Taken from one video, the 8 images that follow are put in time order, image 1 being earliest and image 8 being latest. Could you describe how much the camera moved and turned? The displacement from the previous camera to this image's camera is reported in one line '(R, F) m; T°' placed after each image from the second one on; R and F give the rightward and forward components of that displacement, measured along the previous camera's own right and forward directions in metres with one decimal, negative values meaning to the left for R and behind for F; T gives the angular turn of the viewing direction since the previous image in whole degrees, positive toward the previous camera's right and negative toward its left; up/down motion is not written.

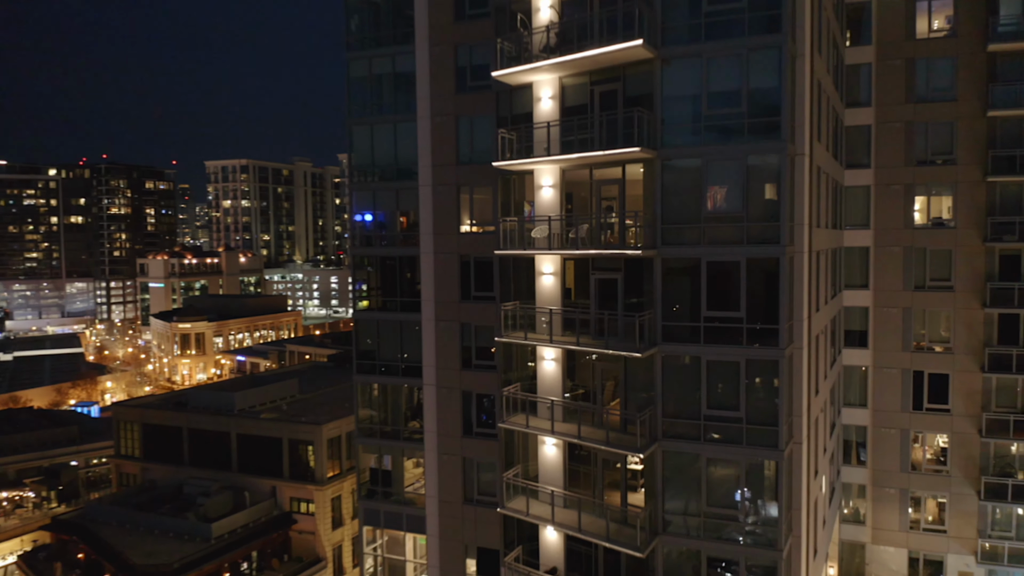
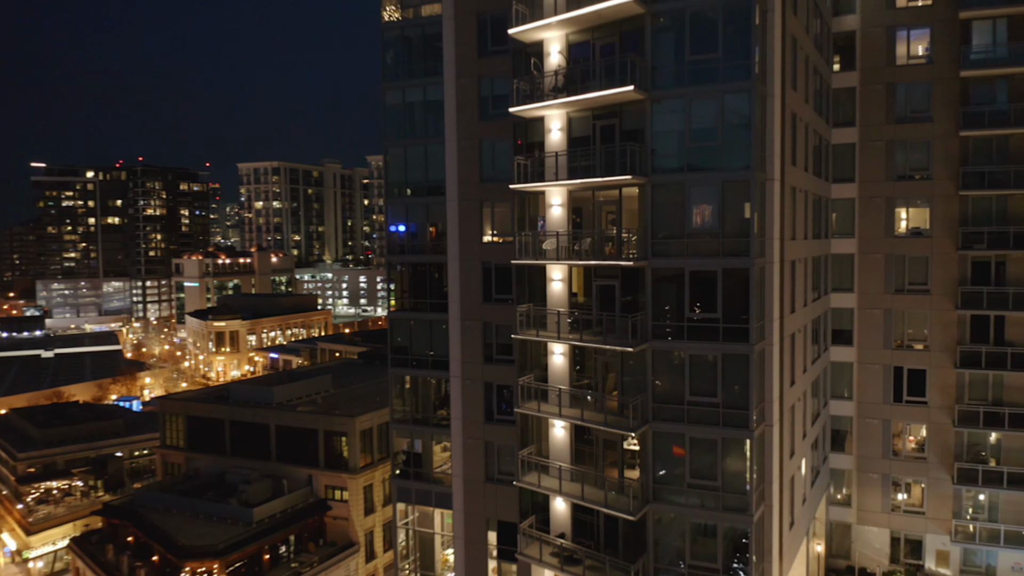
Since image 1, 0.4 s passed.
(+0.2, -2.1) m; -2°
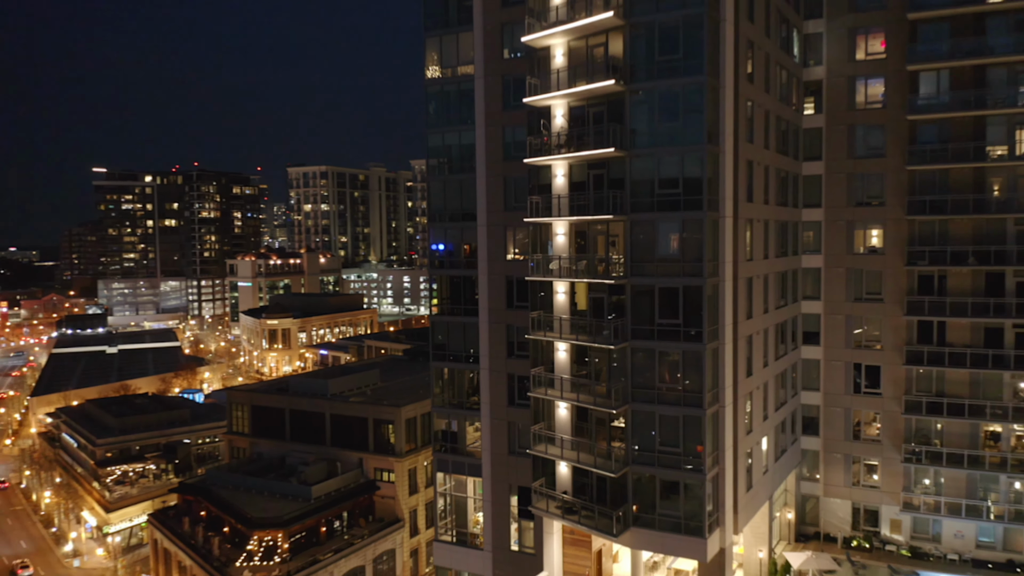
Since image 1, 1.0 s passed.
(+0.6, -4.2) m; -3°
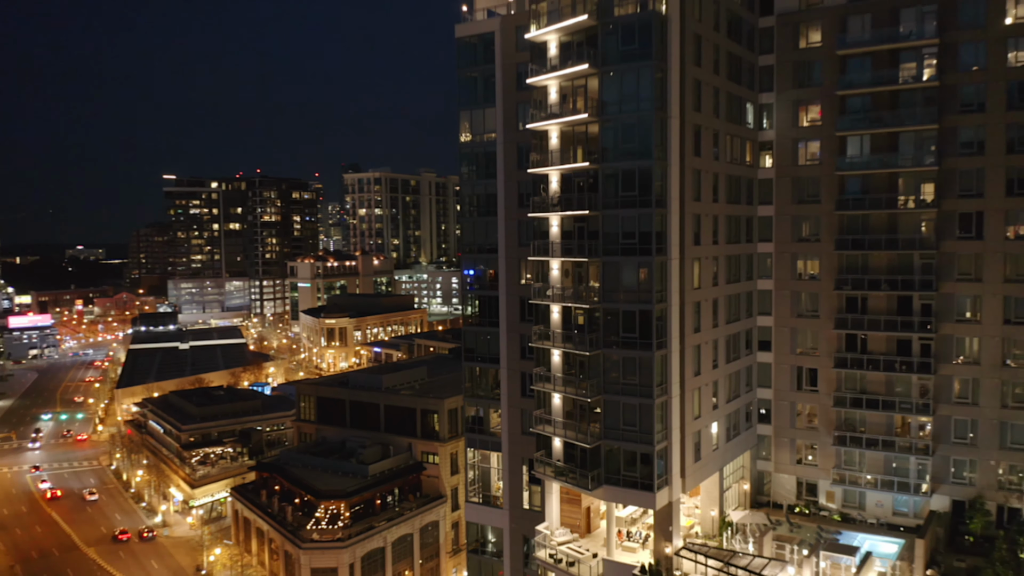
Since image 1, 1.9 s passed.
(+1.3, -6.8) m; -3°
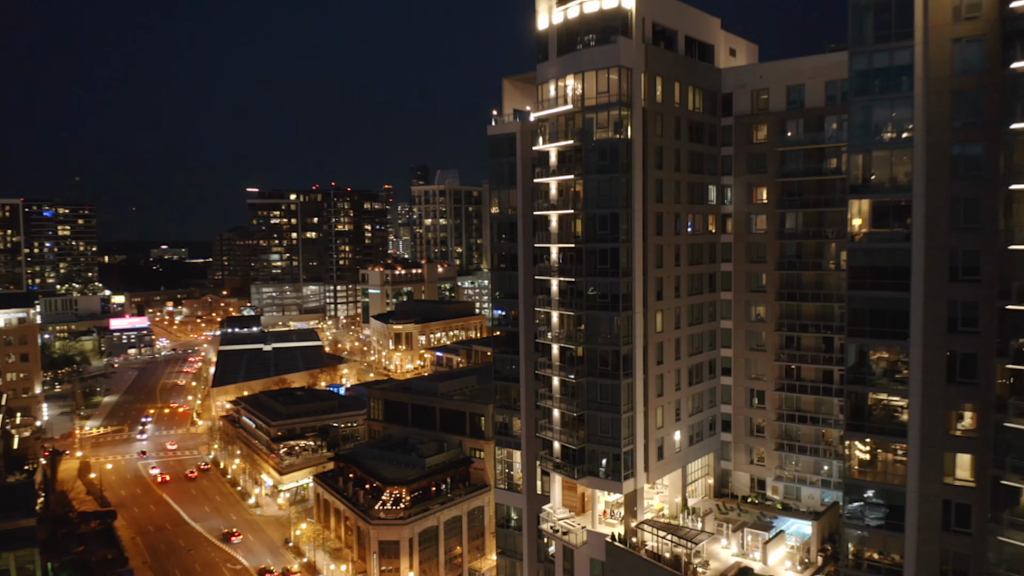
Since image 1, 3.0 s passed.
(+2.3, -9.6) m; -4°
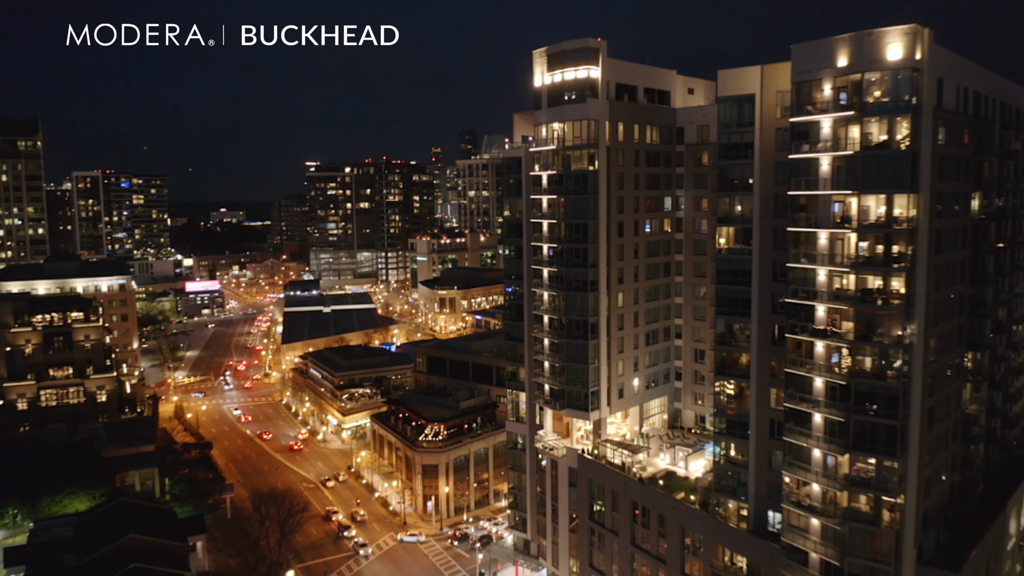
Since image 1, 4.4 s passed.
(+2.7, -13.8) m; -3°
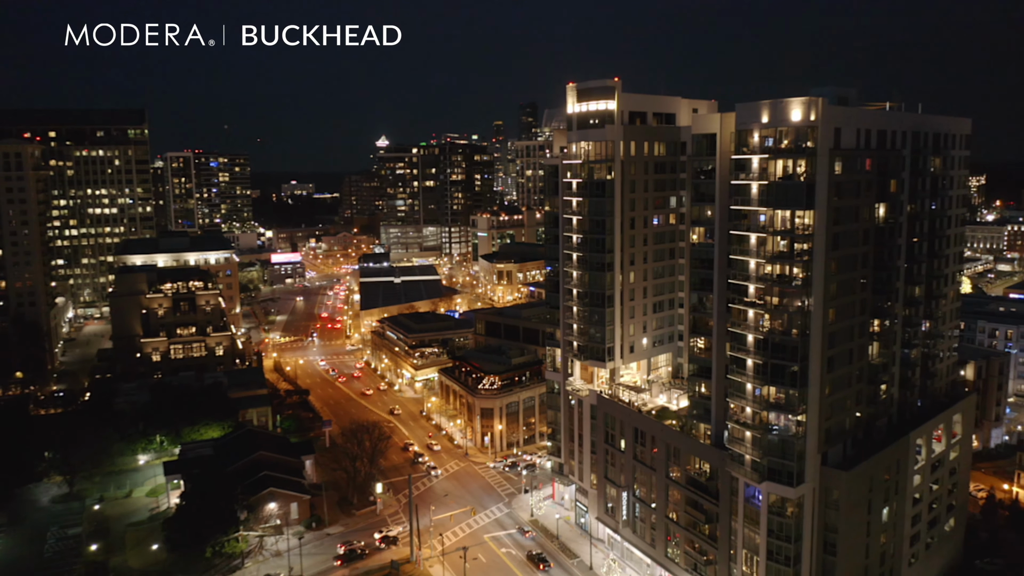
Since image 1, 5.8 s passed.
(+1.9, -15.5) m; -4°
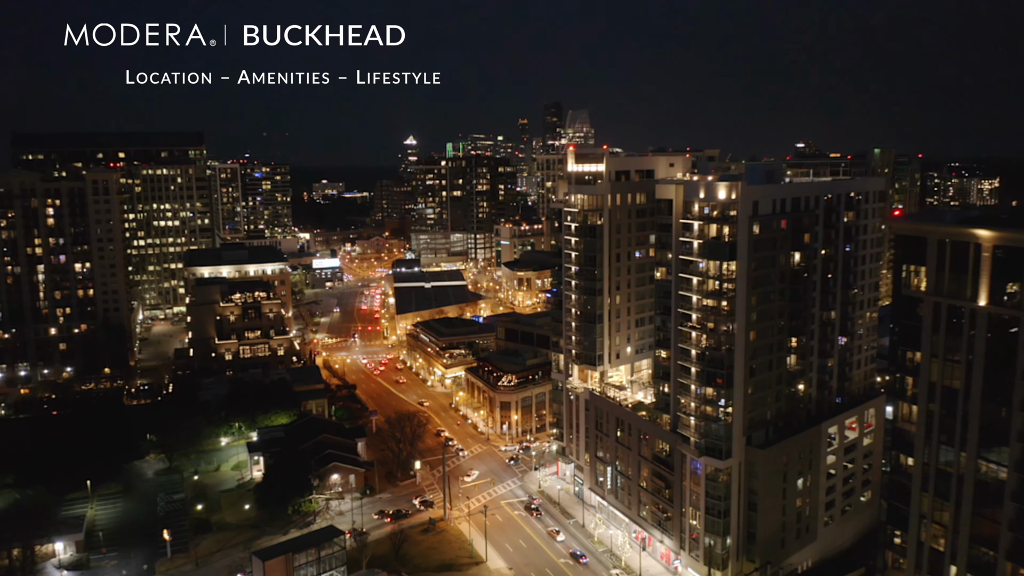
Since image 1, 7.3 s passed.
(+1.3, -18.0) m; -2°
